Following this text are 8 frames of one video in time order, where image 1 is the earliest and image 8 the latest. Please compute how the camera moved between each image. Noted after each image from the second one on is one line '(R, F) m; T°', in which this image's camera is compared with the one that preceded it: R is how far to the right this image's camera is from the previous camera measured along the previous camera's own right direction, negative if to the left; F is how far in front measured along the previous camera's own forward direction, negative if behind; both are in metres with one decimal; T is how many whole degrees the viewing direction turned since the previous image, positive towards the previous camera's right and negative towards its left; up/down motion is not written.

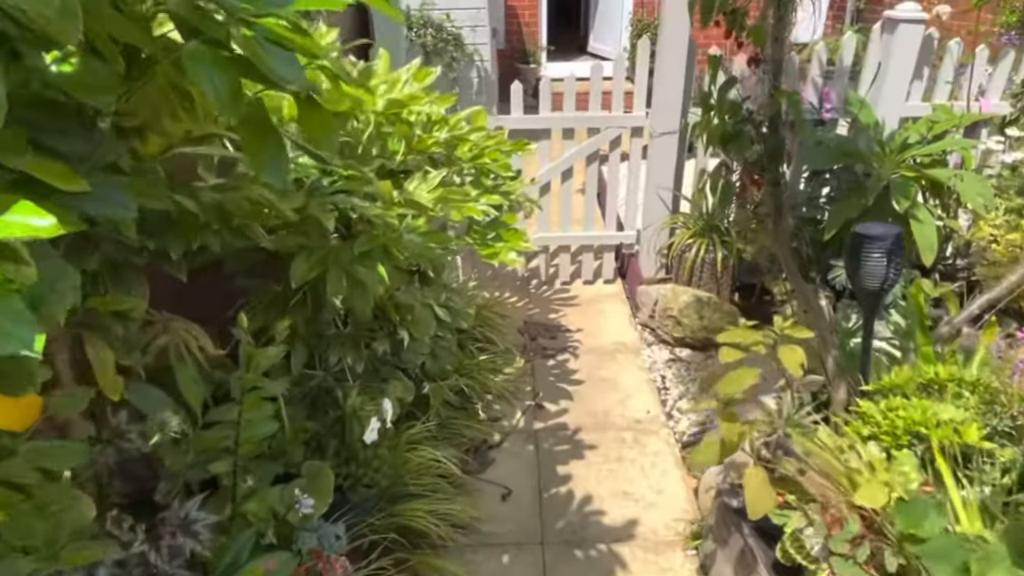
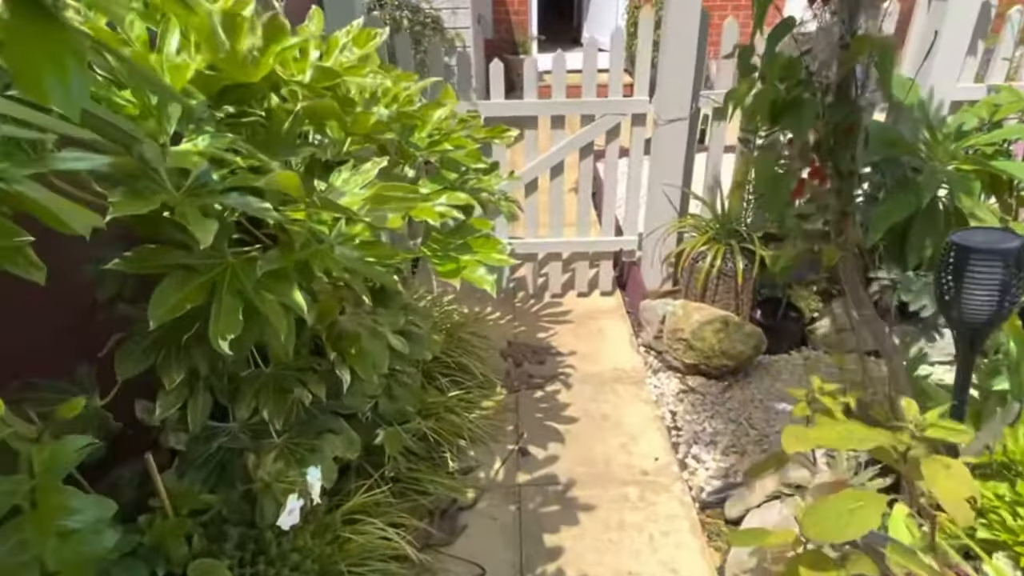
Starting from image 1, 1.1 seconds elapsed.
(+0.1, +0.6) m; 0°
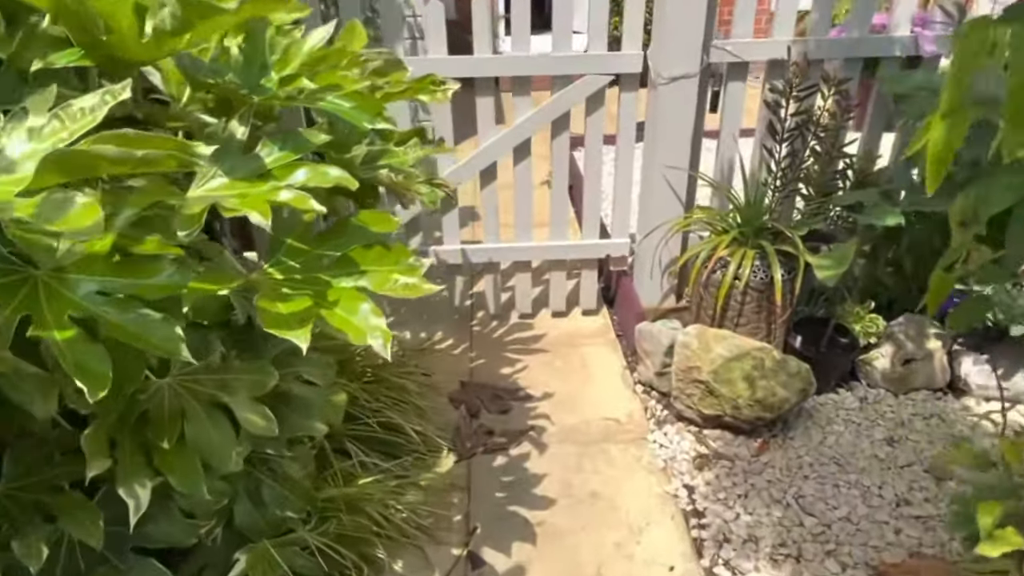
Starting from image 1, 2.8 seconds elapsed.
(+0.1, +0.8) m; +2°
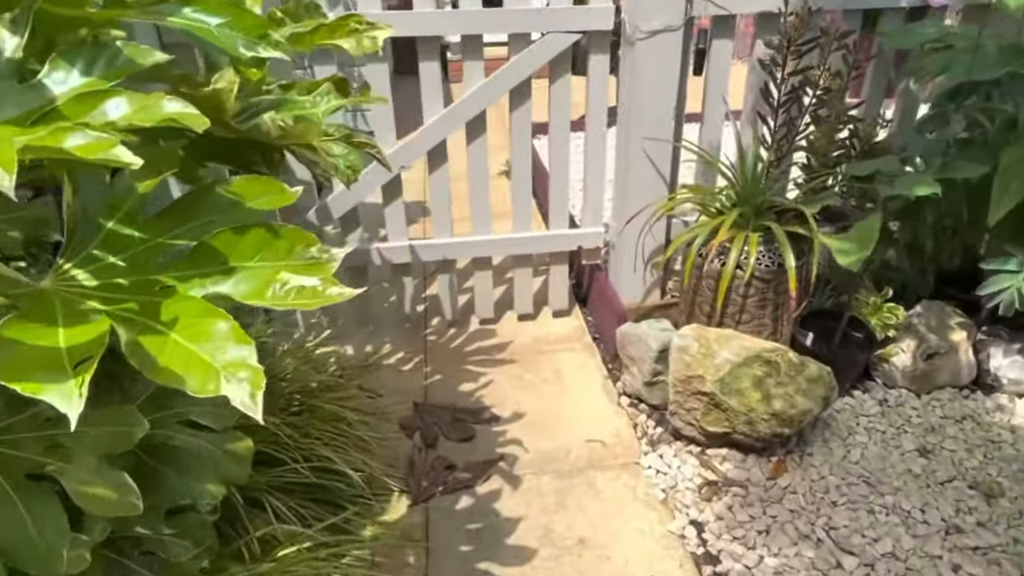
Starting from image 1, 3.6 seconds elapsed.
(0.0, +0.4) m; +4°
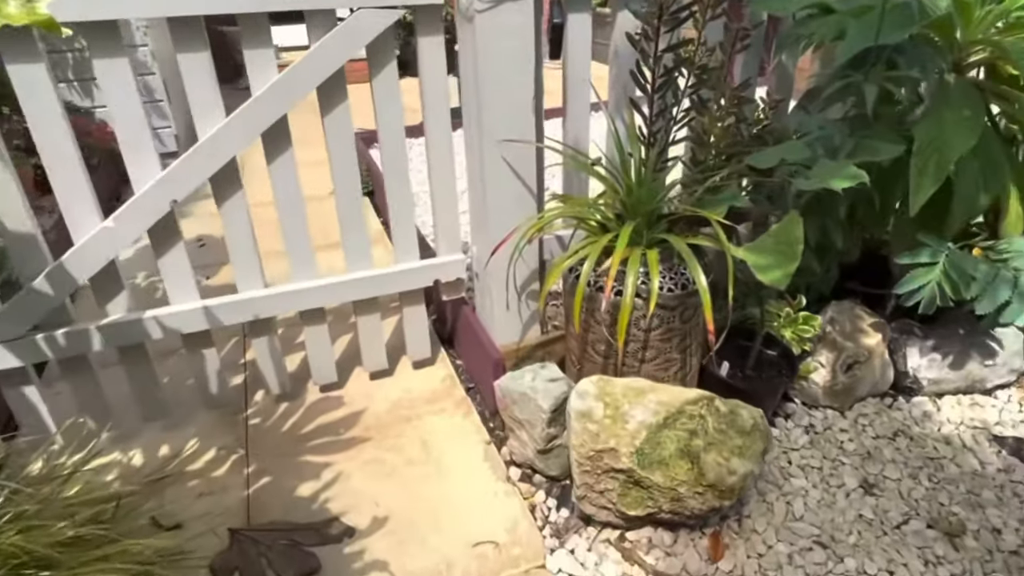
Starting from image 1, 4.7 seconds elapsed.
(+0.1, +0.5) m; +12°
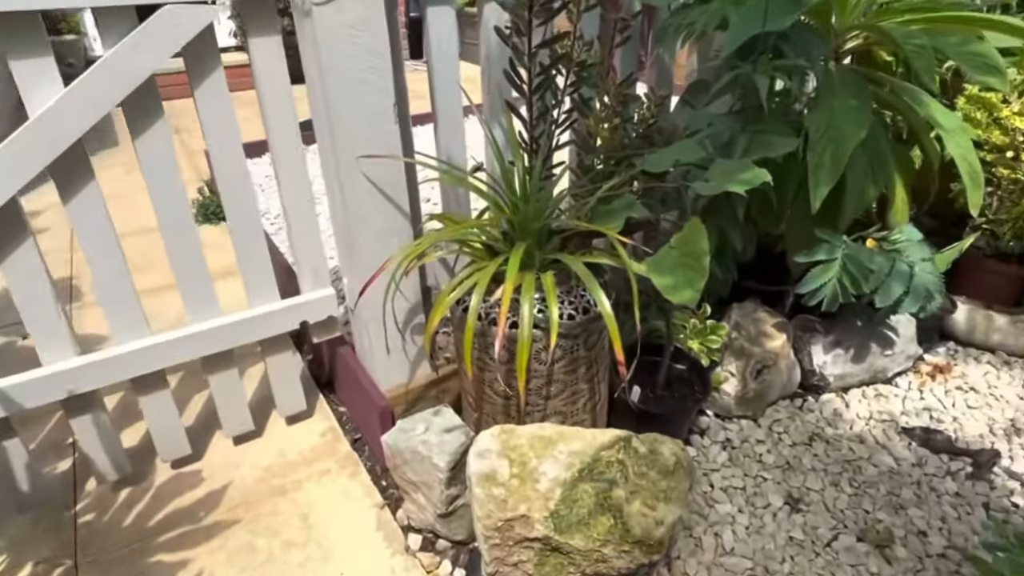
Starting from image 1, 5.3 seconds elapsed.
(0.0, +0.2) m; +9°
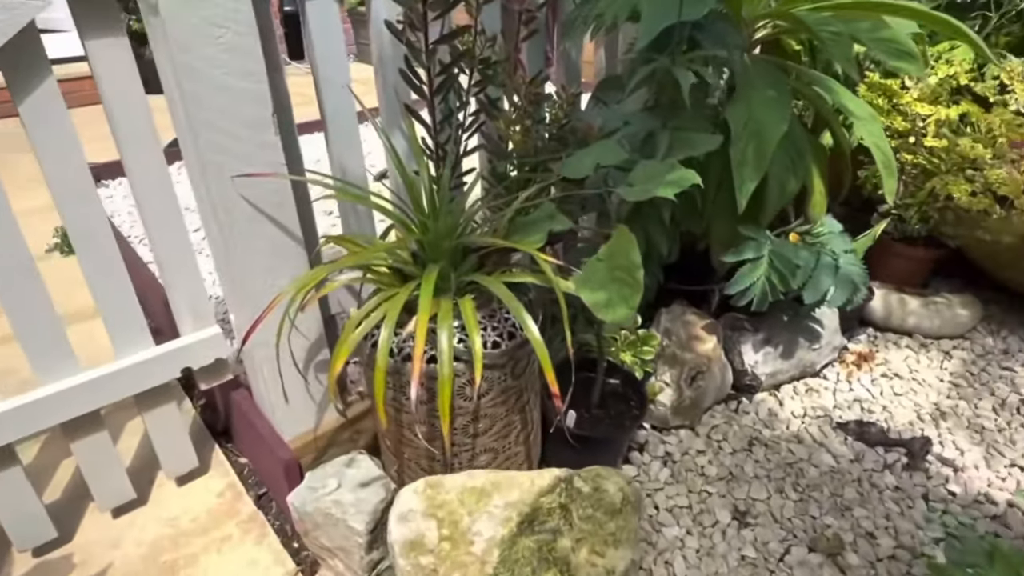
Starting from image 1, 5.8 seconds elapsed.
(0.0, +0.1) m; +8°
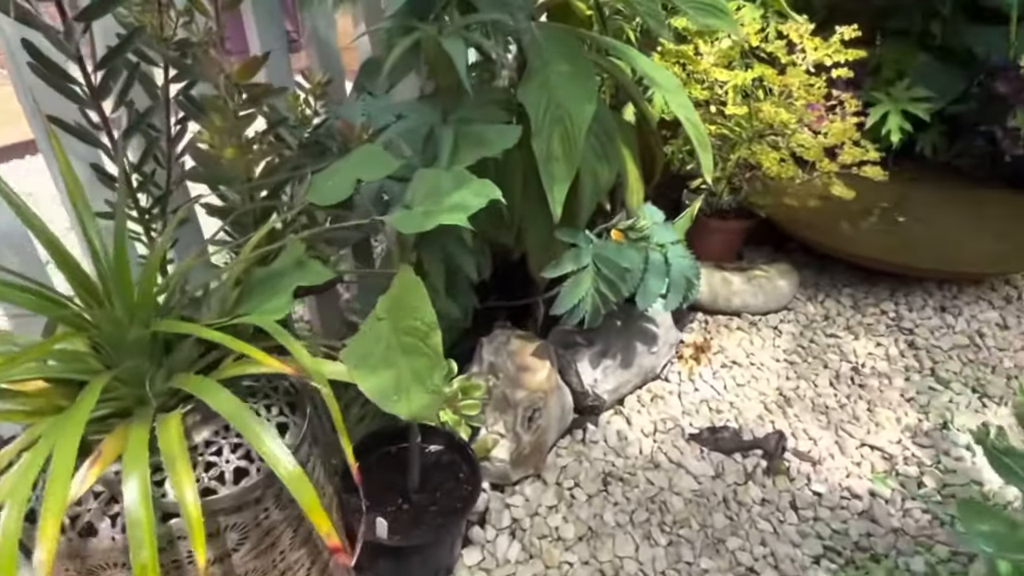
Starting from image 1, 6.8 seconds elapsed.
(+0.1, +0.3) m; +15°
